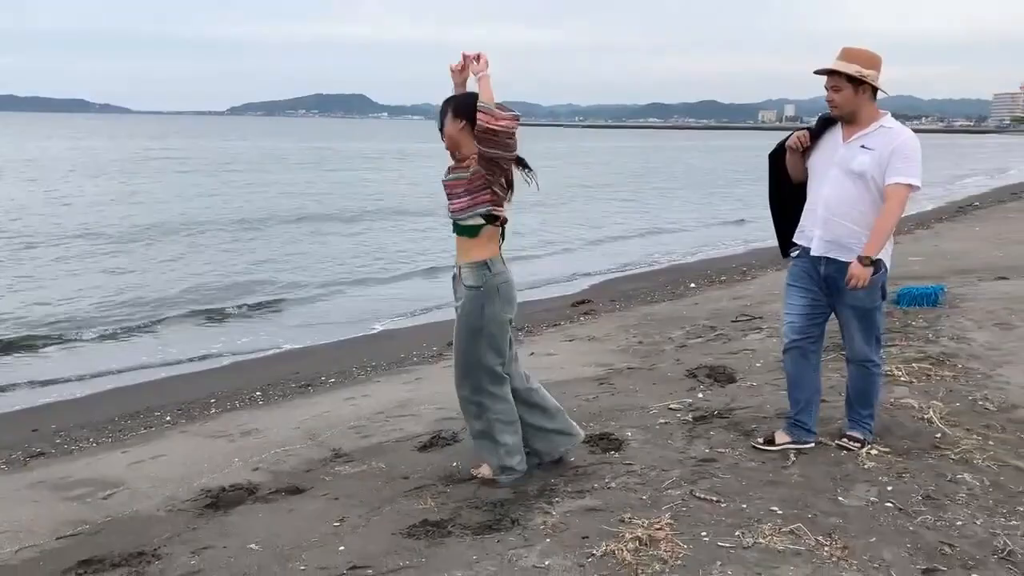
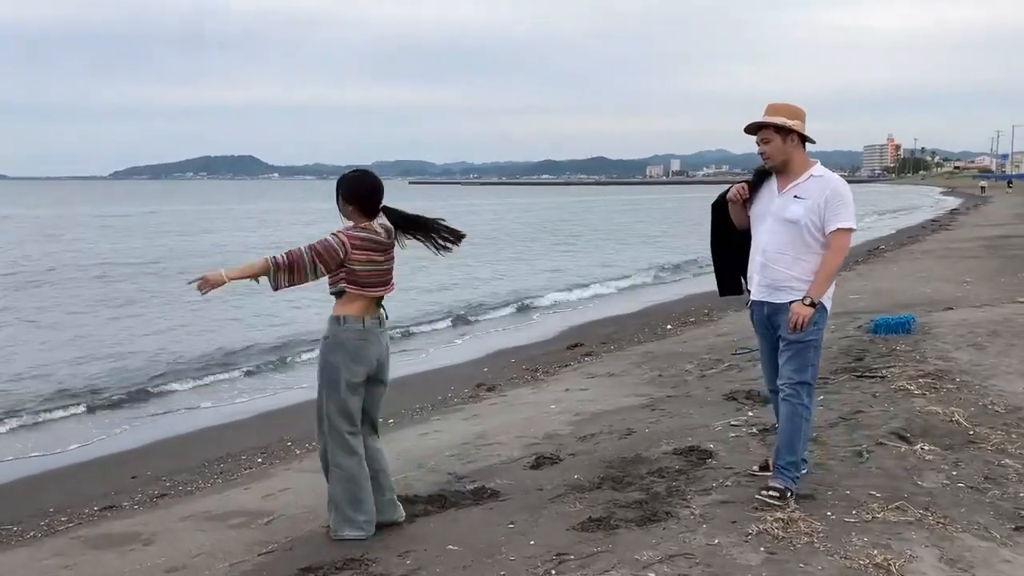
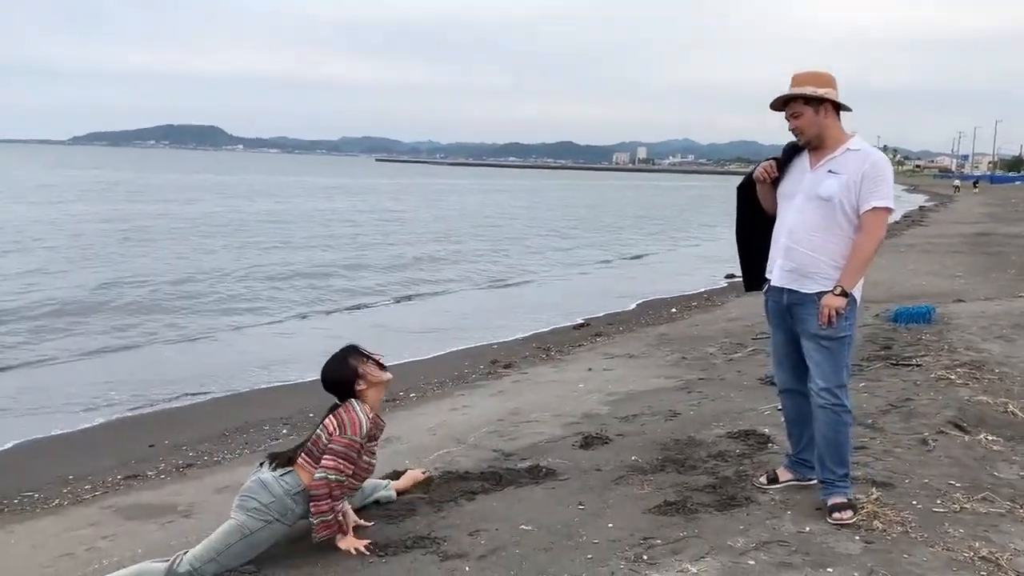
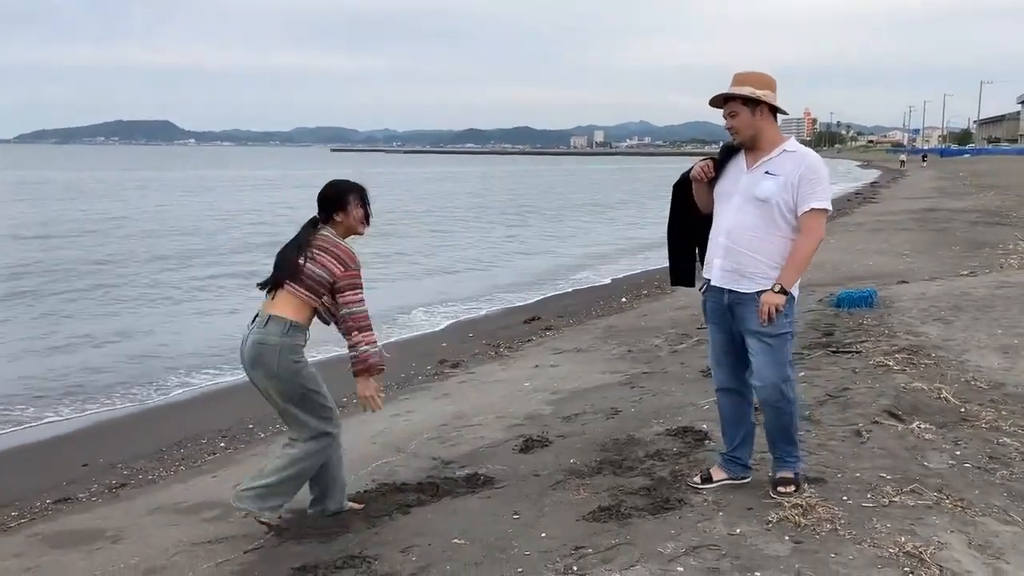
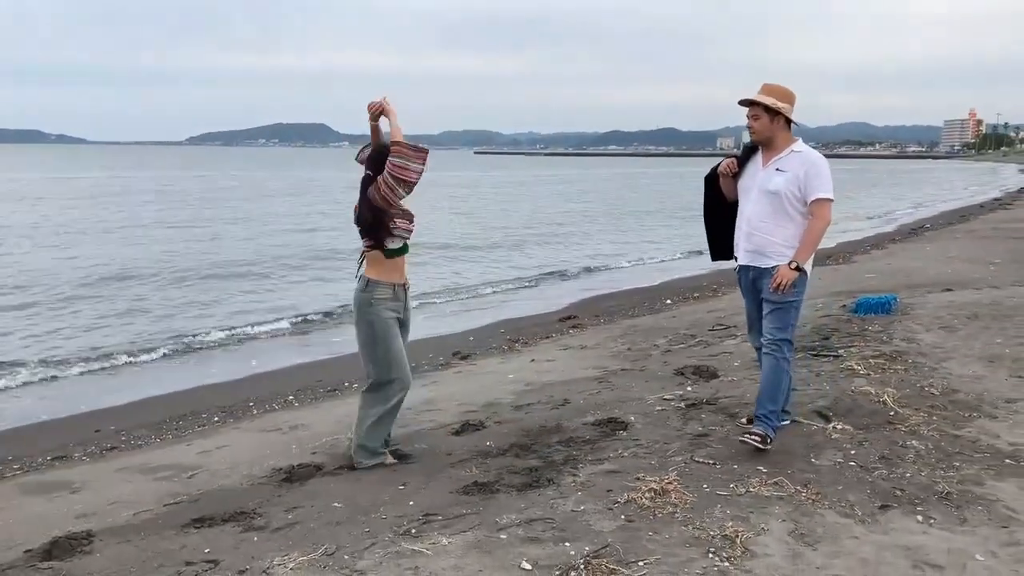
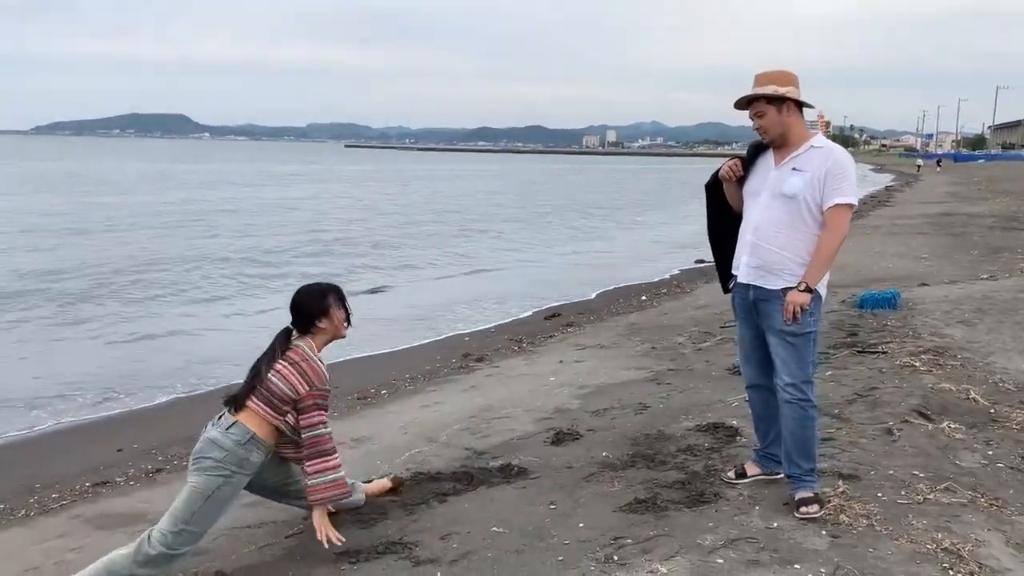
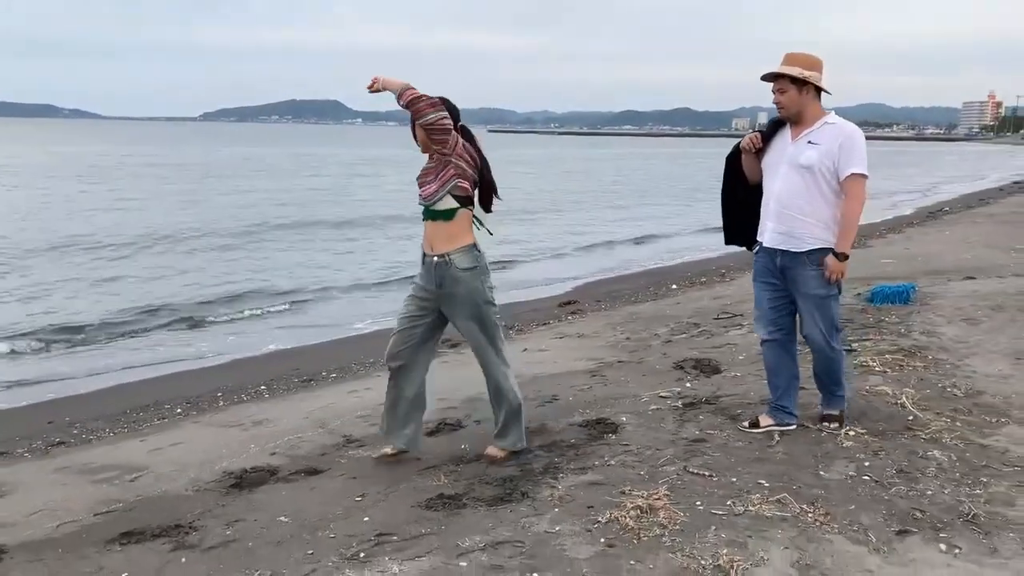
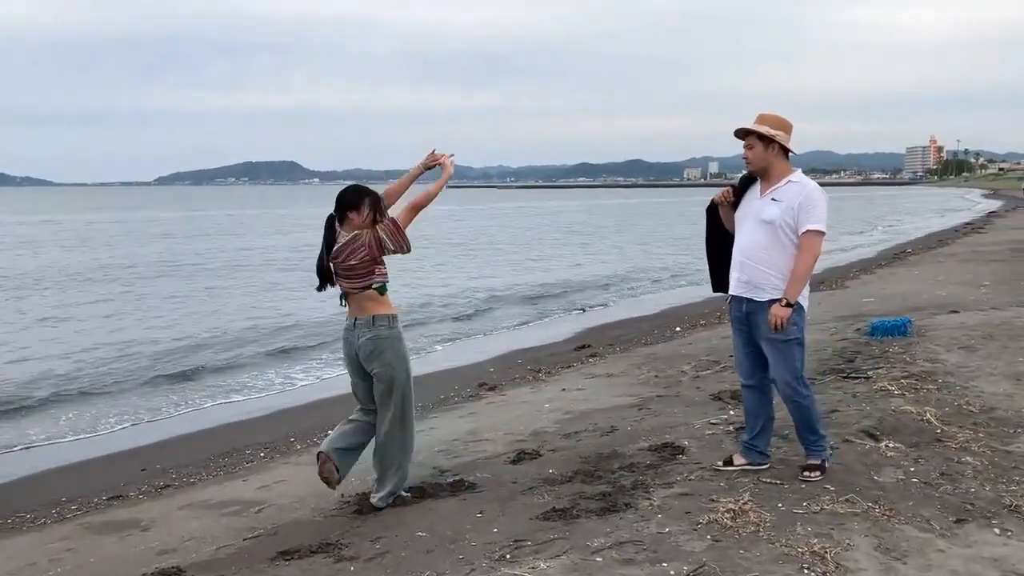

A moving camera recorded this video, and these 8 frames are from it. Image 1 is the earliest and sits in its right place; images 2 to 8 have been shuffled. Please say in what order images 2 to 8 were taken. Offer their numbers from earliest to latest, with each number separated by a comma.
7, 5, 8, 2, 4, 6, 3
